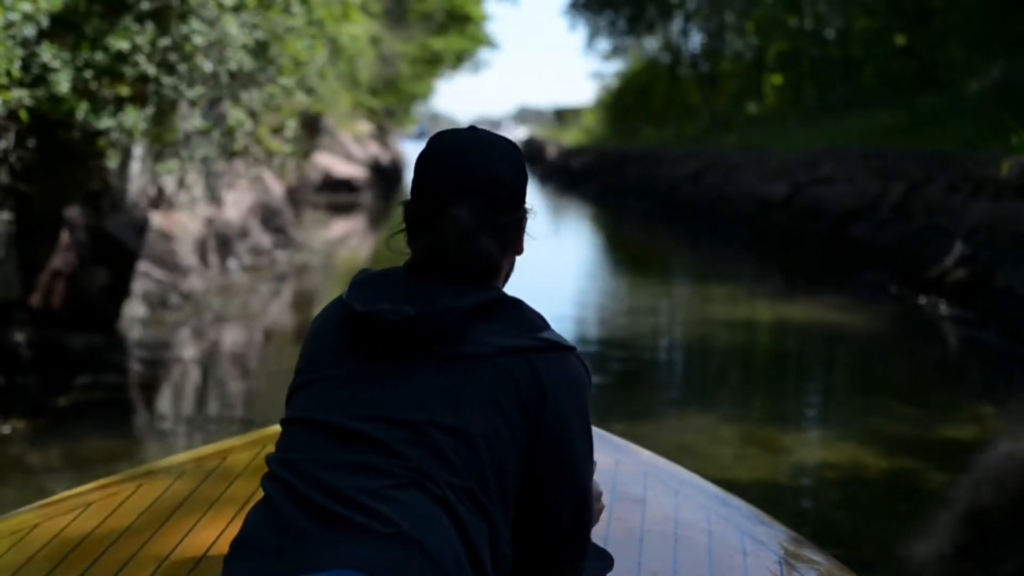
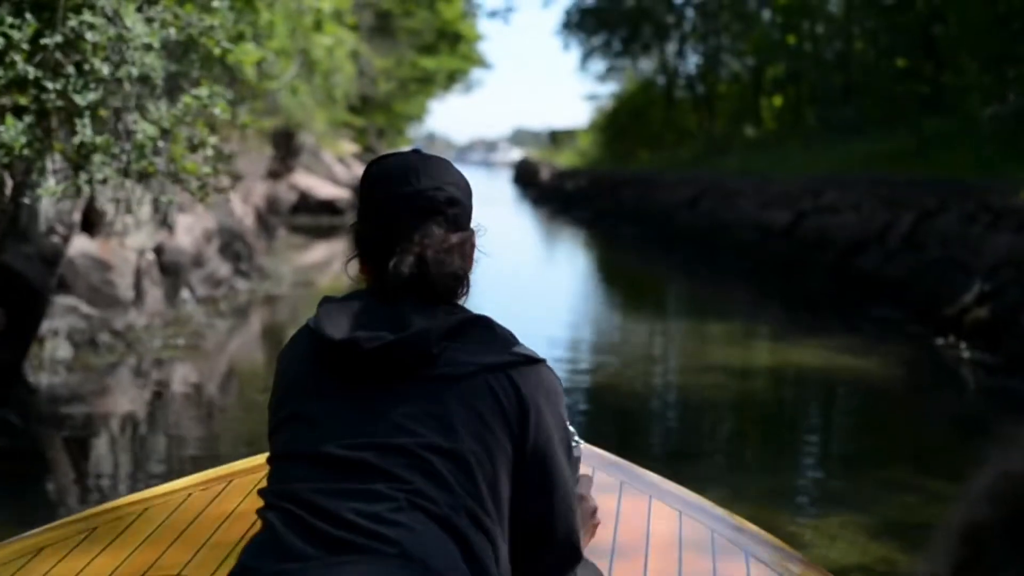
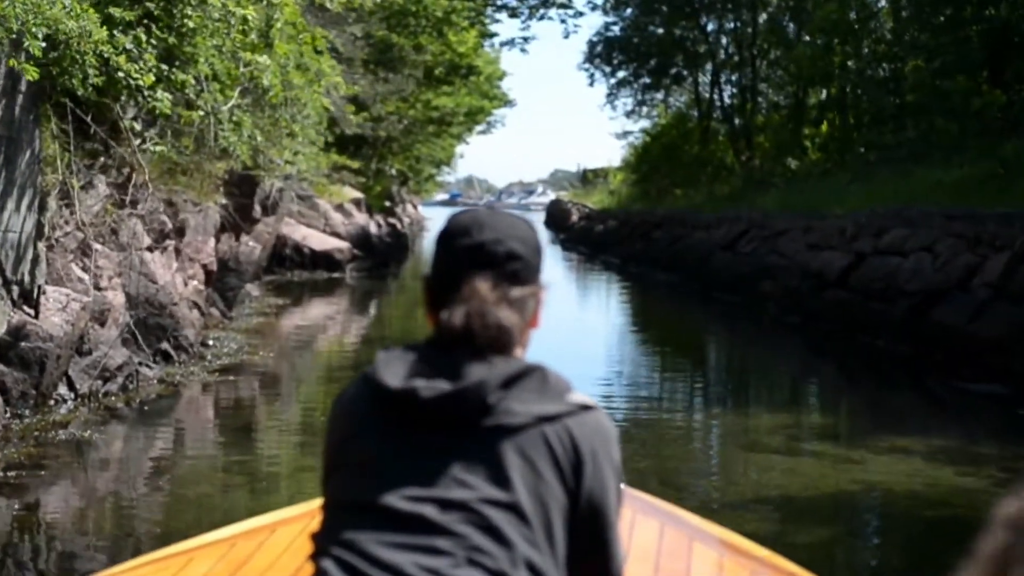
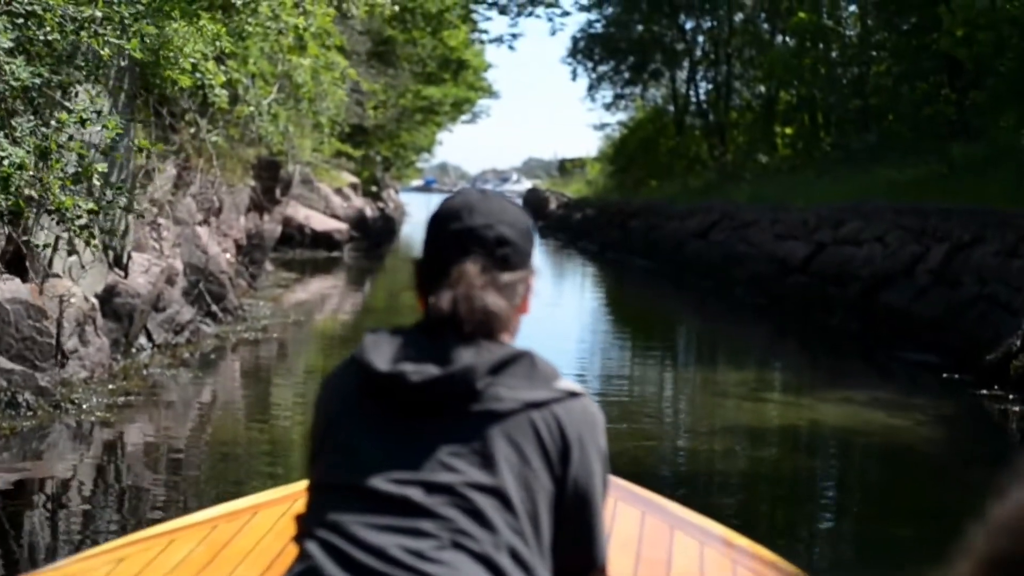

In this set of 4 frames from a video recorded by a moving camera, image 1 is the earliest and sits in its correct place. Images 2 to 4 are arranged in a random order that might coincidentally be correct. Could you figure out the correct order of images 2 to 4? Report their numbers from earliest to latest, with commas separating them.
2, 4, 3
